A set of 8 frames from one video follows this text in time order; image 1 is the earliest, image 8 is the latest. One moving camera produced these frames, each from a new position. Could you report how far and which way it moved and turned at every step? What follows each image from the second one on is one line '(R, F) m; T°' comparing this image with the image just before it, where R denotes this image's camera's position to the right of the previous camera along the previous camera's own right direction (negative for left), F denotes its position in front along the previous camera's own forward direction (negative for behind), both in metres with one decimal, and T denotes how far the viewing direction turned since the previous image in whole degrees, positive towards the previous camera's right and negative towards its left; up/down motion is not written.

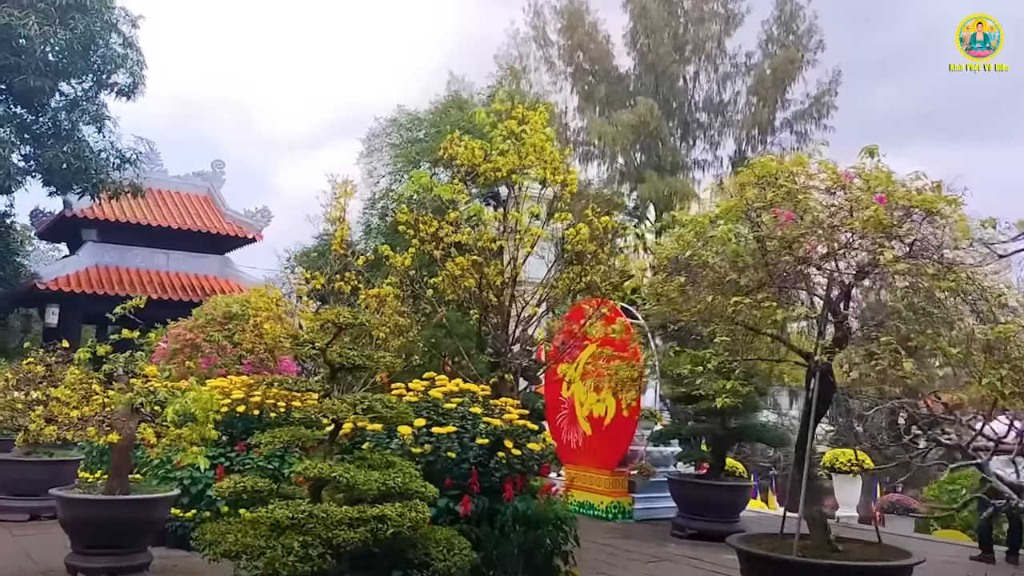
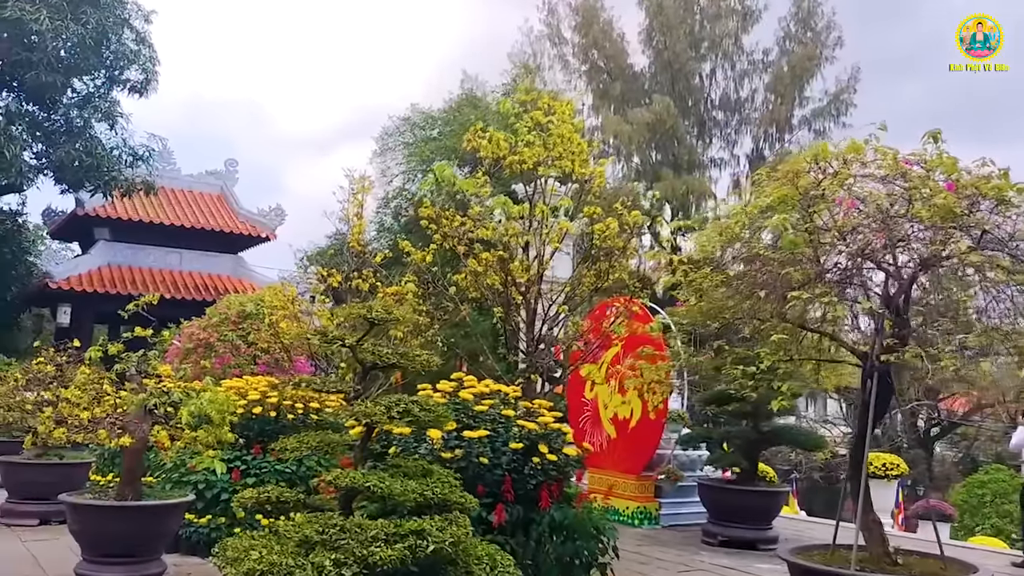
(-0.1, +0.3) m; -1°
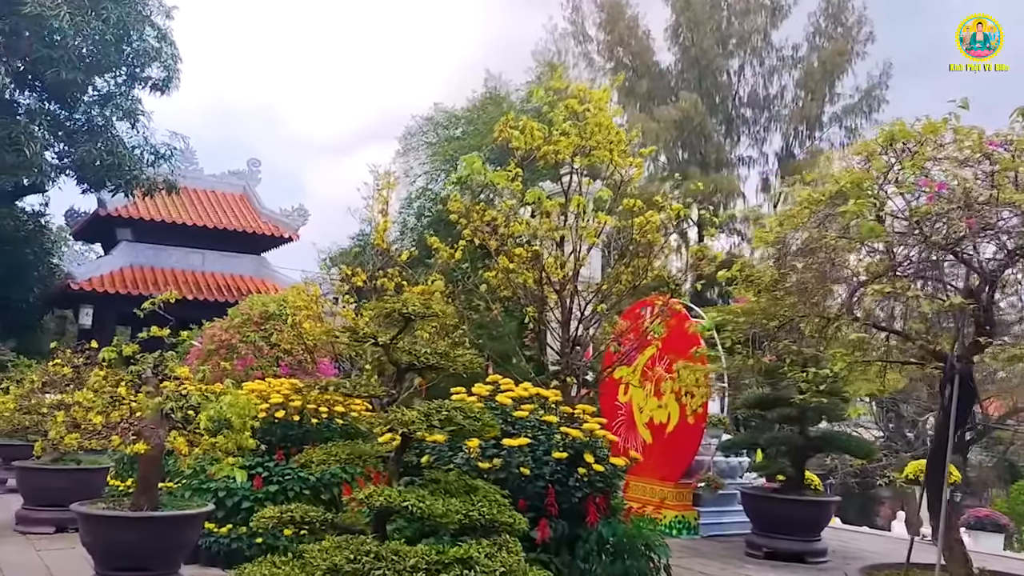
(-0.1, +0.4) m; -1°
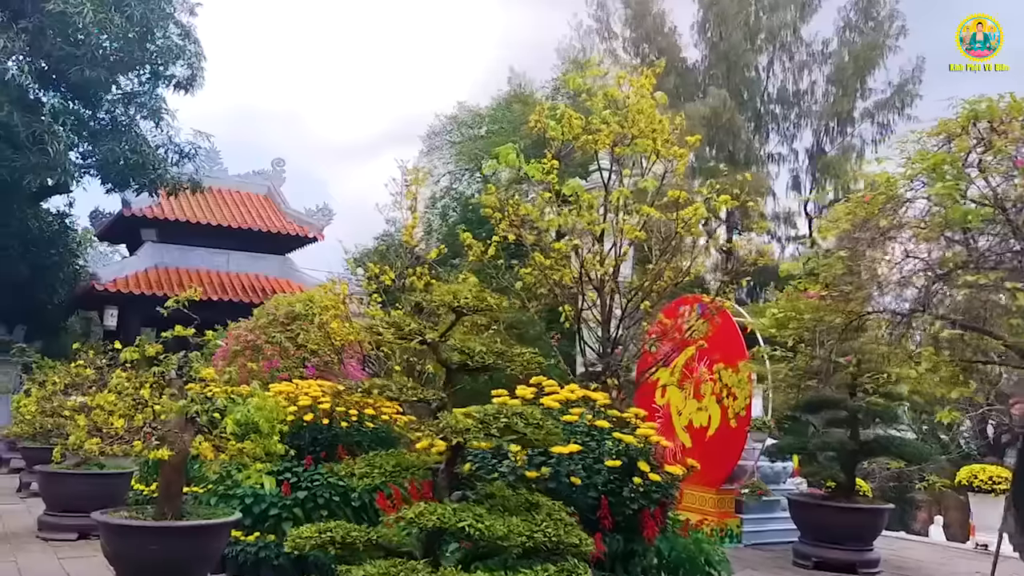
(-0.1, +0.3) m; -1°
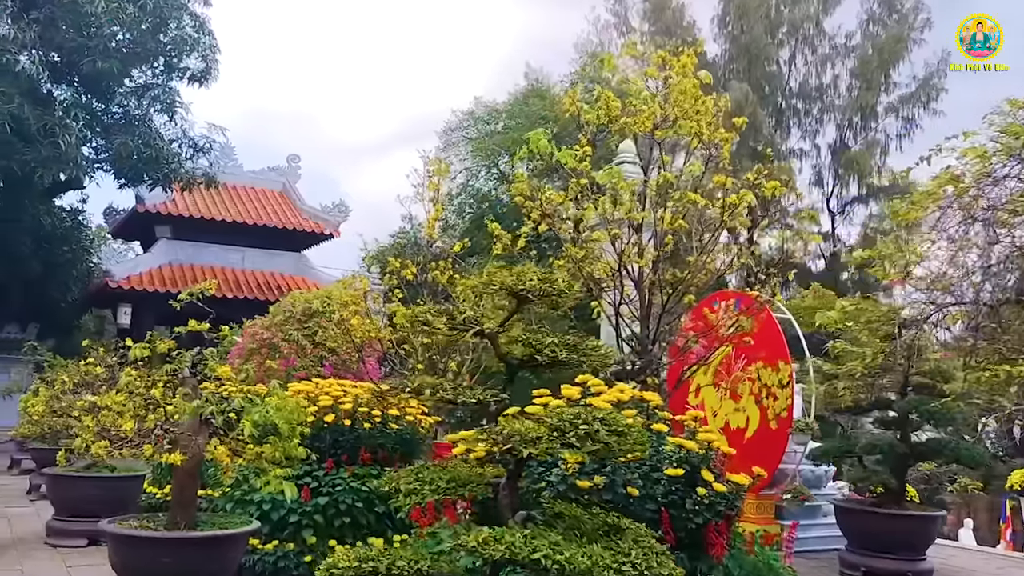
(-0.1, +0.4) m; -1°
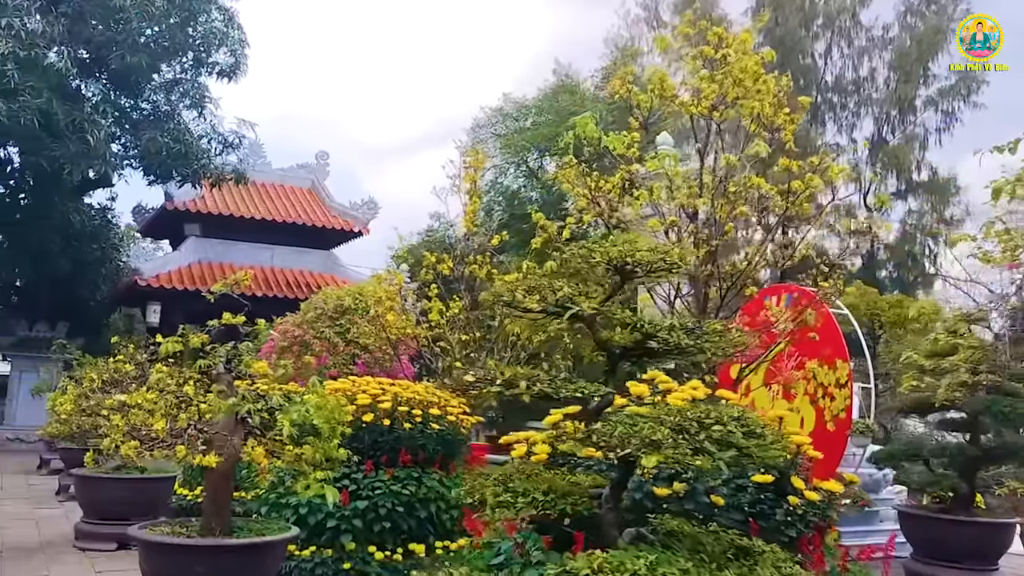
(-0.2, +0.3) m; -2°
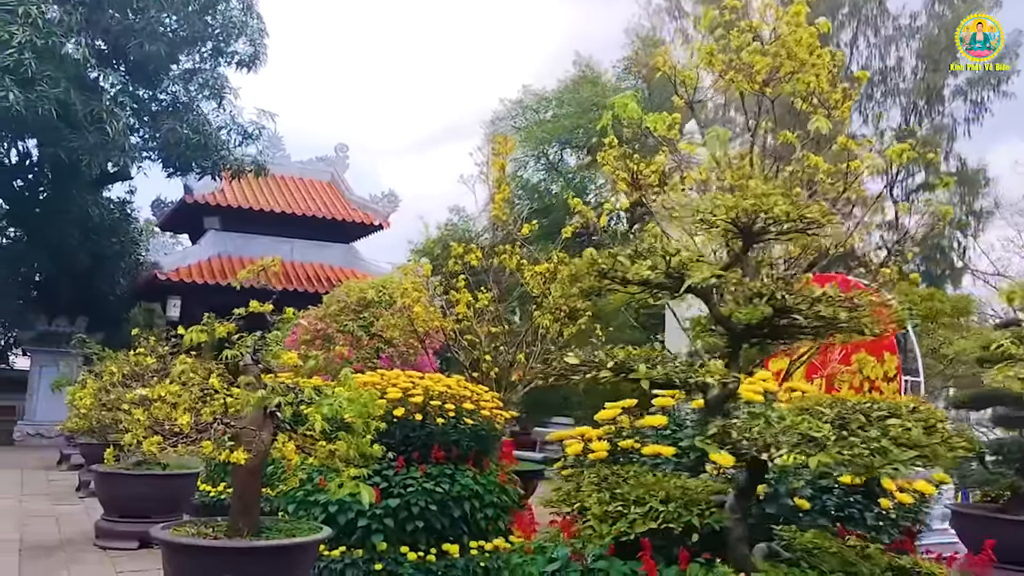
(-0.1, +0.3) m; -1°
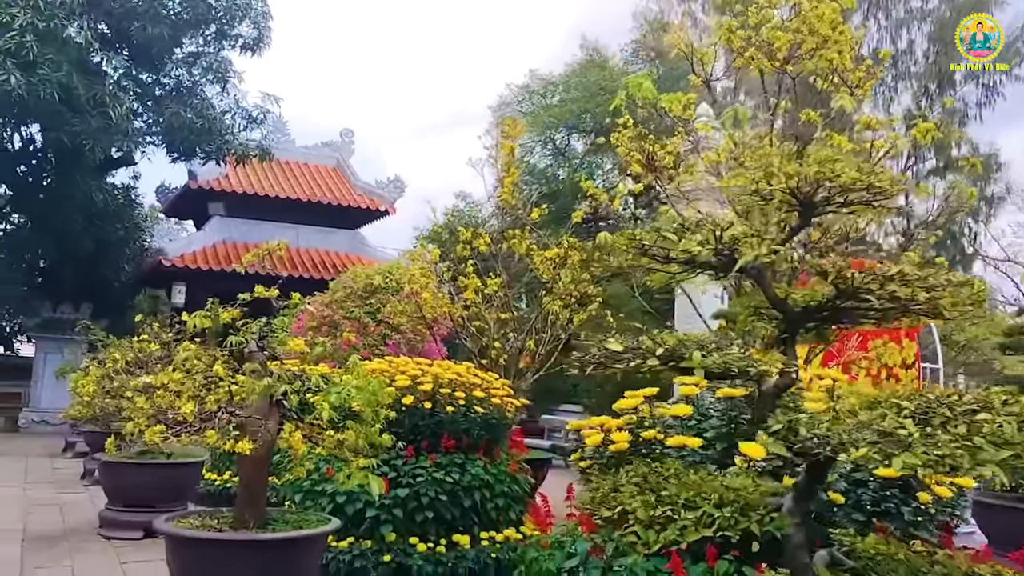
(0.0, +0.1) m; 0°
